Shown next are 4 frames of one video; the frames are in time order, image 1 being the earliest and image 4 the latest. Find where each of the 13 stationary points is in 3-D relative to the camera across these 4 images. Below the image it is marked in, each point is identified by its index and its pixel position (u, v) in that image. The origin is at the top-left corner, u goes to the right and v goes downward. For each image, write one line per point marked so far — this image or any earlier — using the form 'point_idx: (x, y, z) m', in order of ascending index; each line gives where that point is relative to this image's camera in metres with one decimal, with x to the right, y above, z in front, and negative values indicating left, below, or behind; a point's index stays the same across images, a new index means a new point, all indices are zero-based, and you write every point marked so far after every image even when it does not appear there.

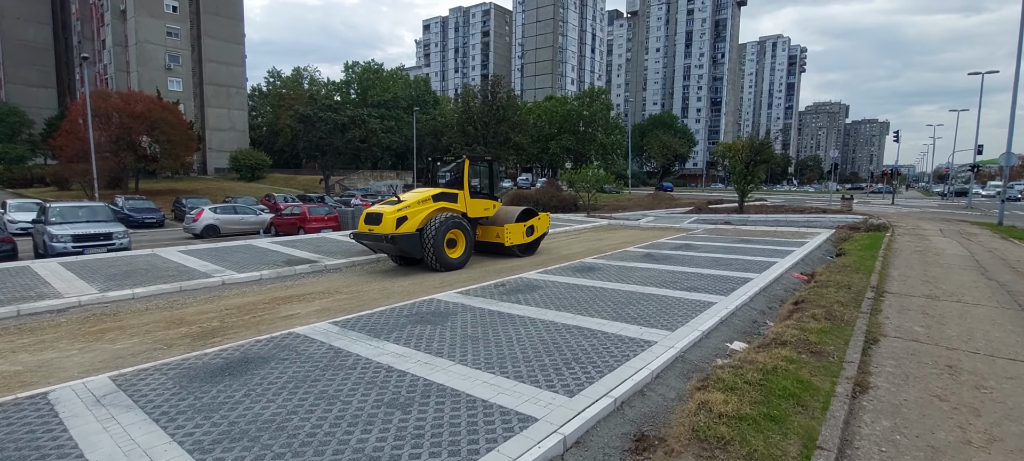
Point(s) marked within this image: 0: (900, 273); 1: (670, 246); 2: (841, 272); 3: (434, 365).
0: (+5.1, -0.6, +6.5) m
1: (+3.9, -0.4, +12.2) m
2: (+4.3, -0.5, +6.5) m
3: (-0.7, -1.2, +4.5) m
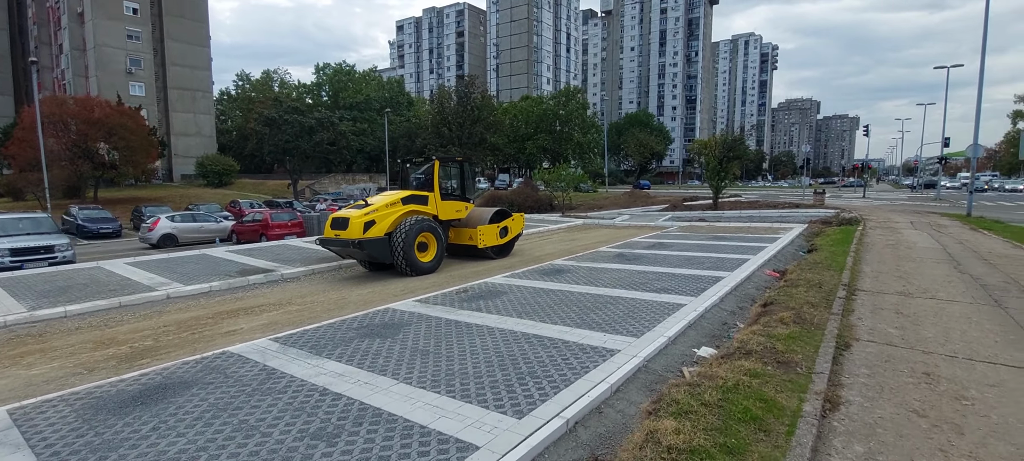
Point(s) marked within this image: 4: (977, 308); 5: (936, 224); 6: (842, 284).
0: (+4.6, -0.5, +6.4) m
1: (+3.1, -0.3, +12.0) m
2: (+3.8, -0.5, +6.3) m
3: (-1.1, -1.3, +4.1) m
4: (+4.3, -0.7, +4.6) m
5: (+11.7, +0.2, +13.8) m
6: (+3.6, -0.6, +5.4) m
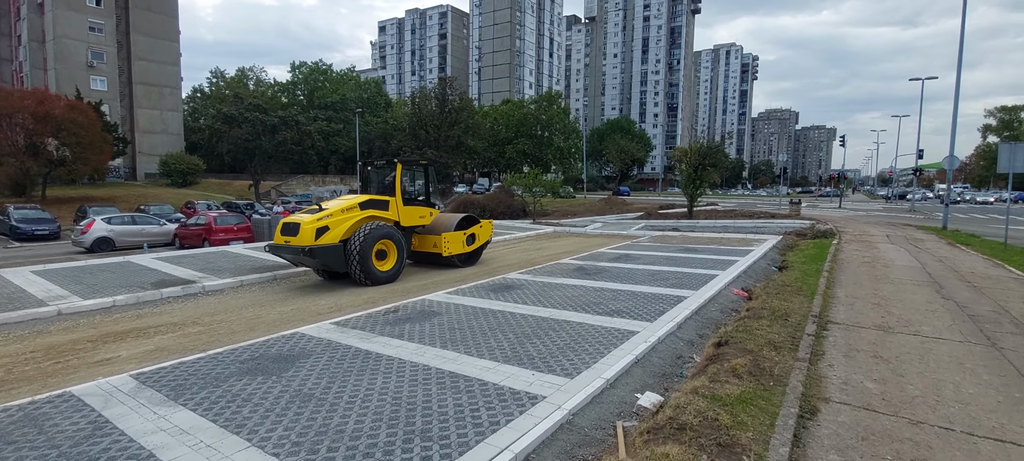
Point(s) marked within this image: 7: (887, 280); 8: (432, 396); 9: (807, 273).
0: (+3.8, -0.7, +5.6) m
1: (+2.1, -0.6, +11.2) m
2: (+3.0, -0.7, +5.6) m
3: (-1.8, -1.4, +3.2) m
4: (+3.5, -0.9, +3.9) m
5: (+10.6, -0.2, +13.3) m
6: (+2.8, -0.8, +4.7) m
7: (+4.9, -0.6, +6.6) m
8: (-0.6, -1.3, +3.9) m
9: (+4.0, -0.6, +6.8) m
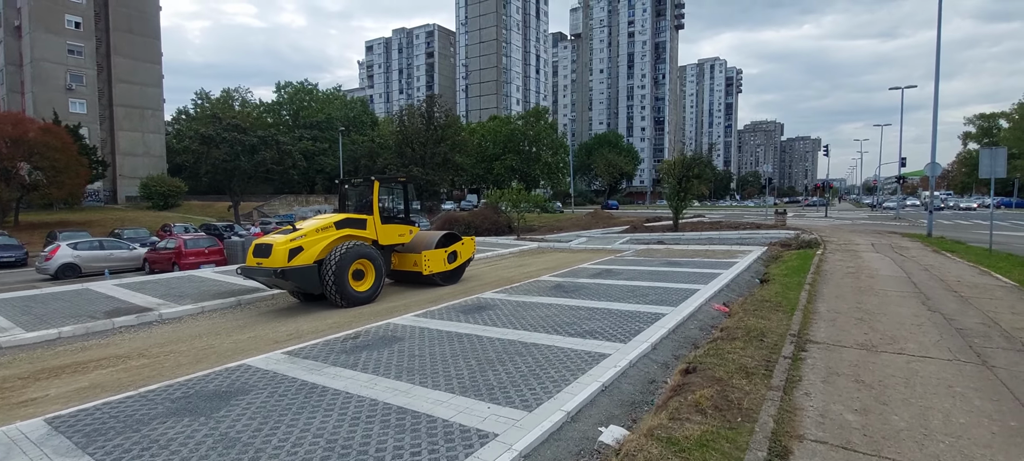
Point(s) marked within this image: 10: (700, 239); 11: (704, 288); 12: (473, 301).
0: (+3.4, -0.8, +5.3) m
1: (+1.7, -0.9, +10.9) m
2: (+2.6, -0.8, +5.2) m
3: (-2.2, -1.5, +2.7) m
4: (+3.2, -1.0, +3.6) m
5: (+10.1, -0.4, +13.1) m
6: (+2.4, -0.9, +4.3) m
7: (+4.5, -0.8, +6.3) m
8: (-1.0, -1.5, +3.6) m
9: (+3.6, -0.7, +6.5) m
10: (+6.4, -0.3, +17.1) m
11: (+3.3, -1.0, +8.6) m
12: (-0.6, -1.1, +8.1) m
